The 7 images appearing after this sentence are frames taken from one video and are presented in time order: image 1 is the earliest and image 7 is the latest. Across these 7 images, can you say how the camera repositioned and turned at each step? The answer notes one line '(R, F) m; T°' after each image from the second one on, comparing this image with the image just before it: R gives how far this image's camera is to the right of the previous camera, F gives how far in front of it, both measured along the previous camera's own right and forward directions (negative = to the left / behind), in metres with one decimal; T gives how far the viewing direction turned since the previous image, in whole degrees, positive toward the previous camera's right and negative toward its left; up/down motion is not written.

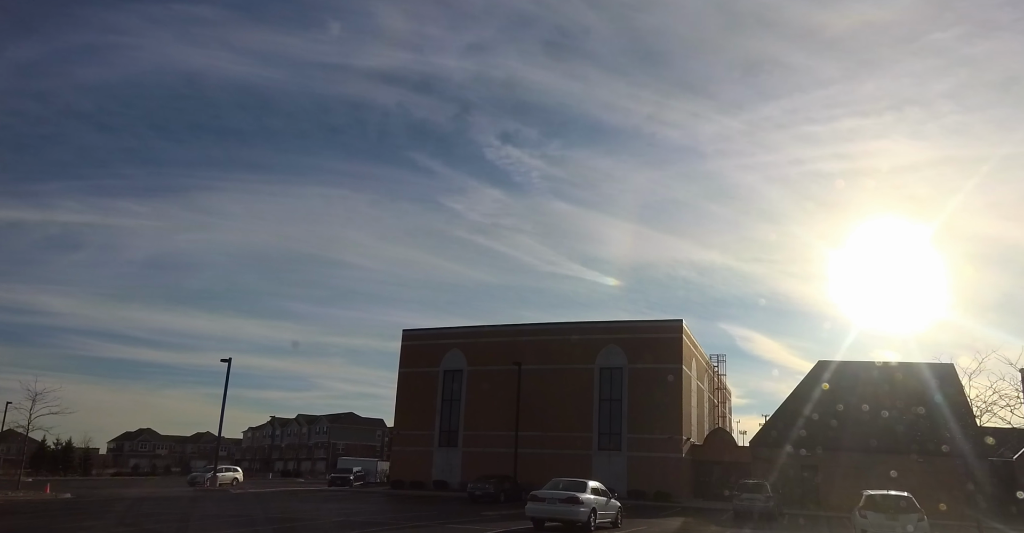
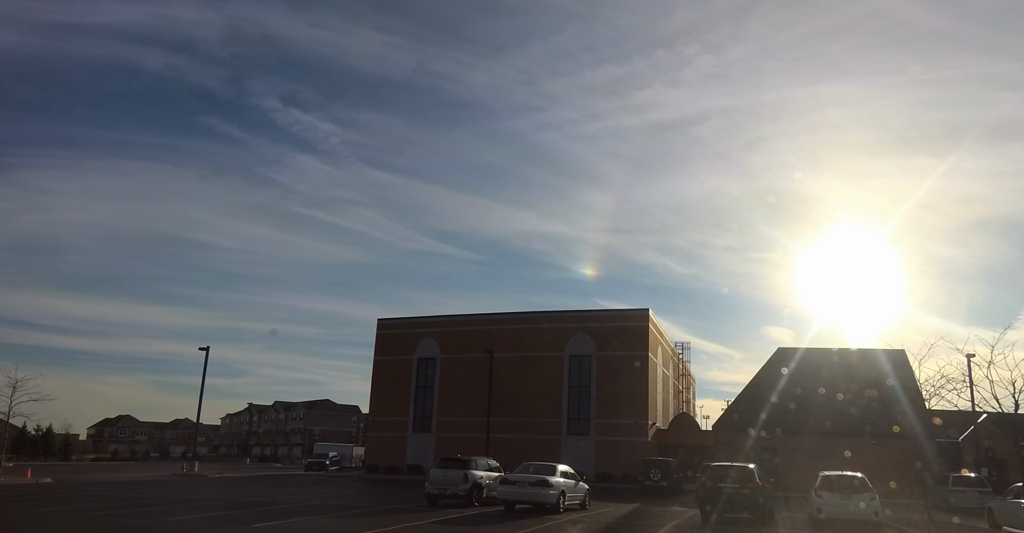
(+0.7, -0.9) m; +1°
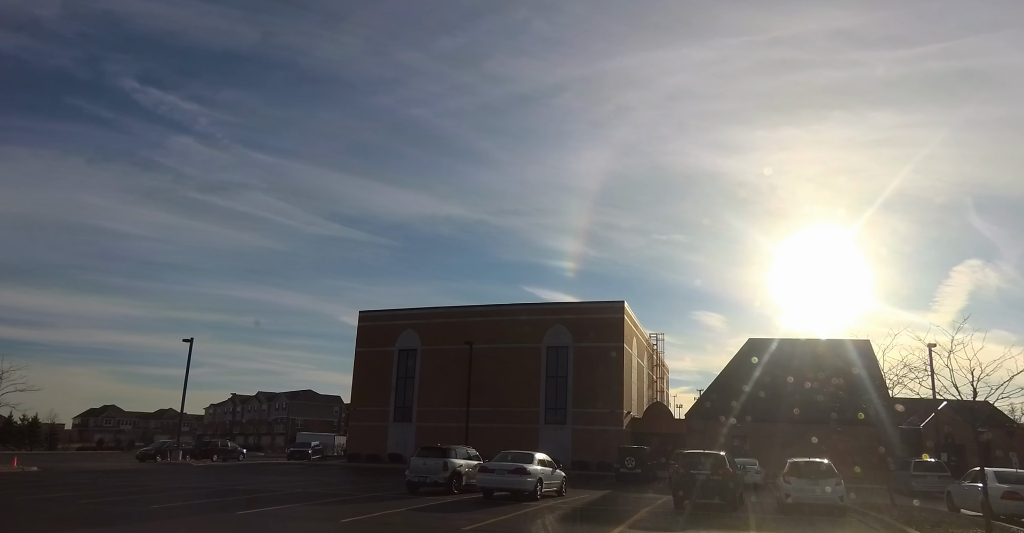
(+0.6, -0.8) m; +1°
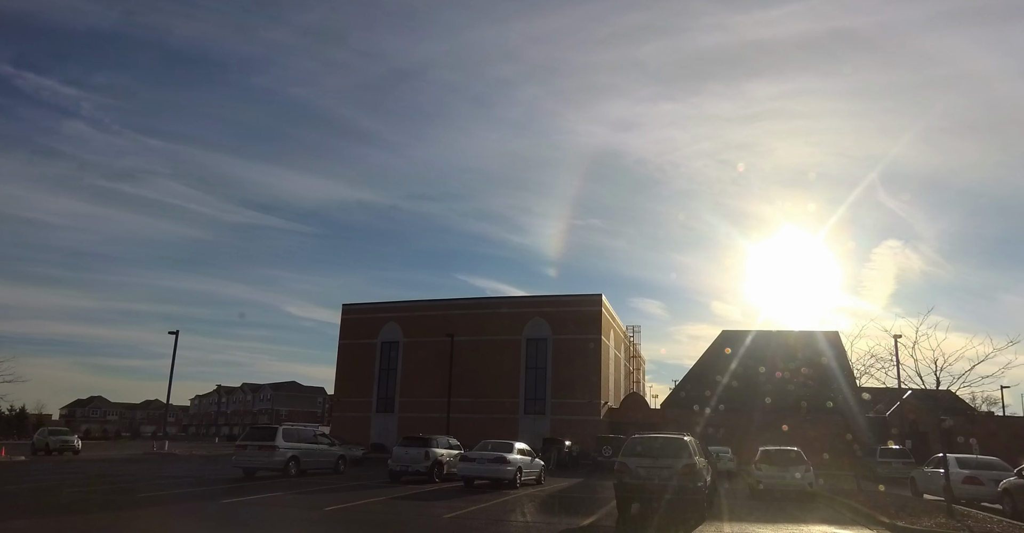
(+0.5, -0.8) m; +1°
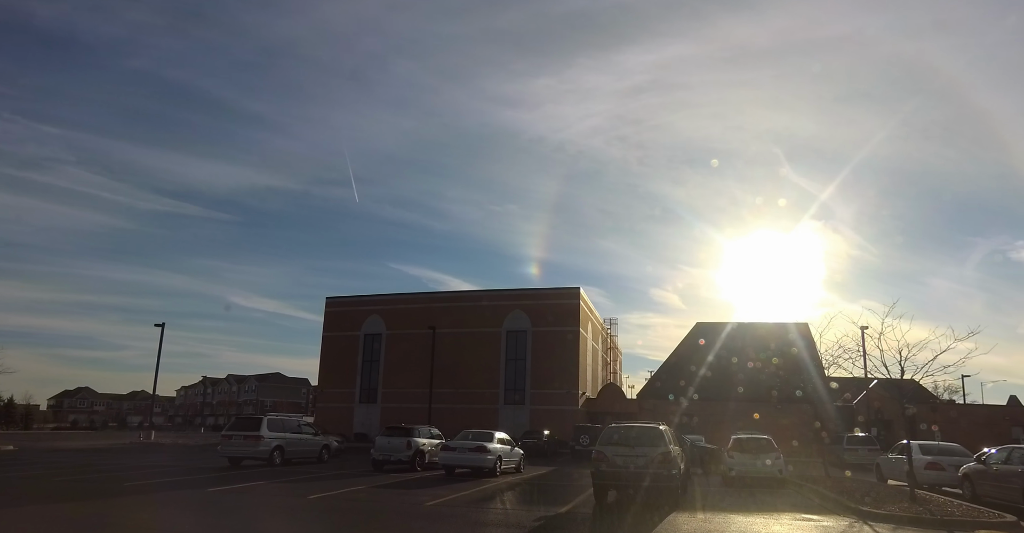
(+0.6, -0.8) m; +1°
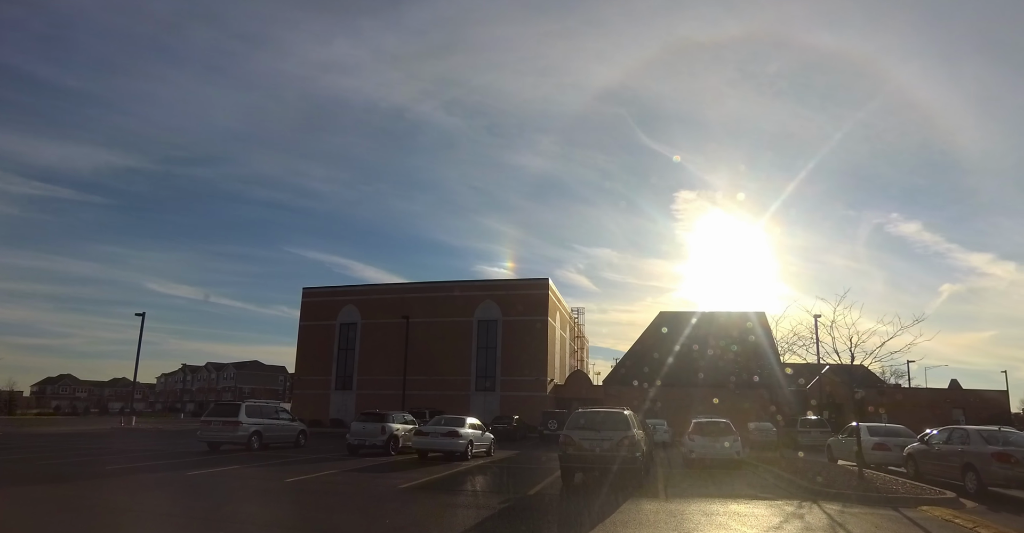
(+1.0, -1.3) m; +1°
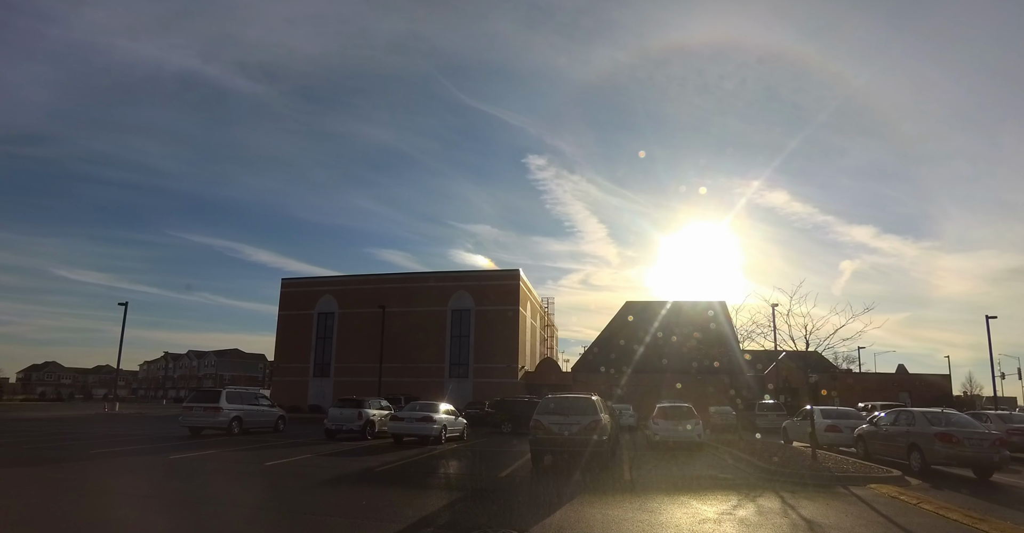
(+1.0, -1.3) m; +1°
